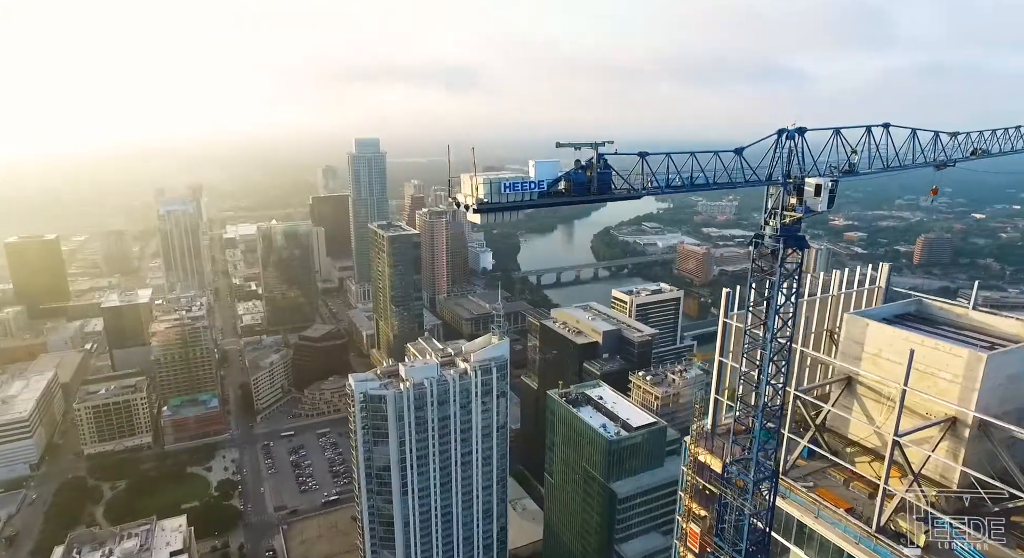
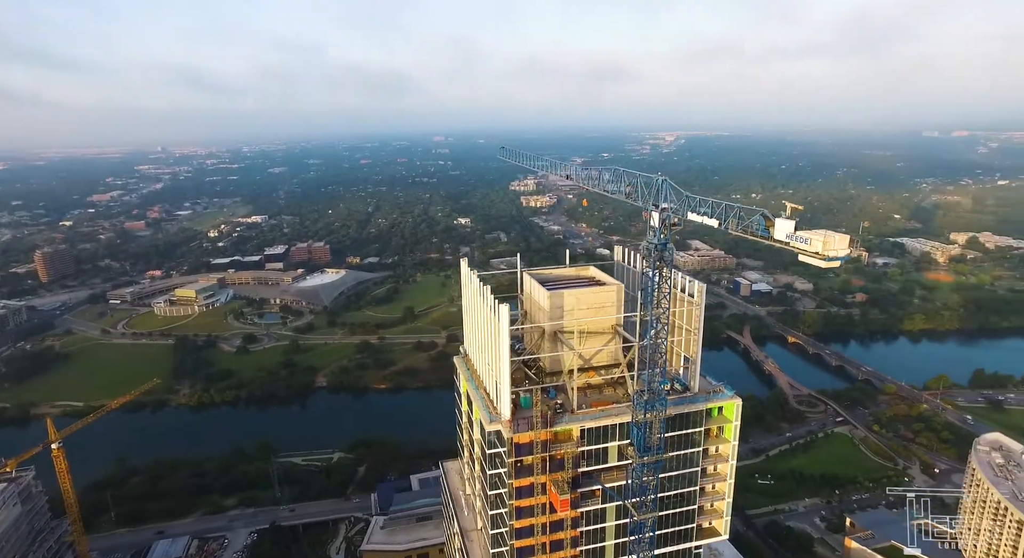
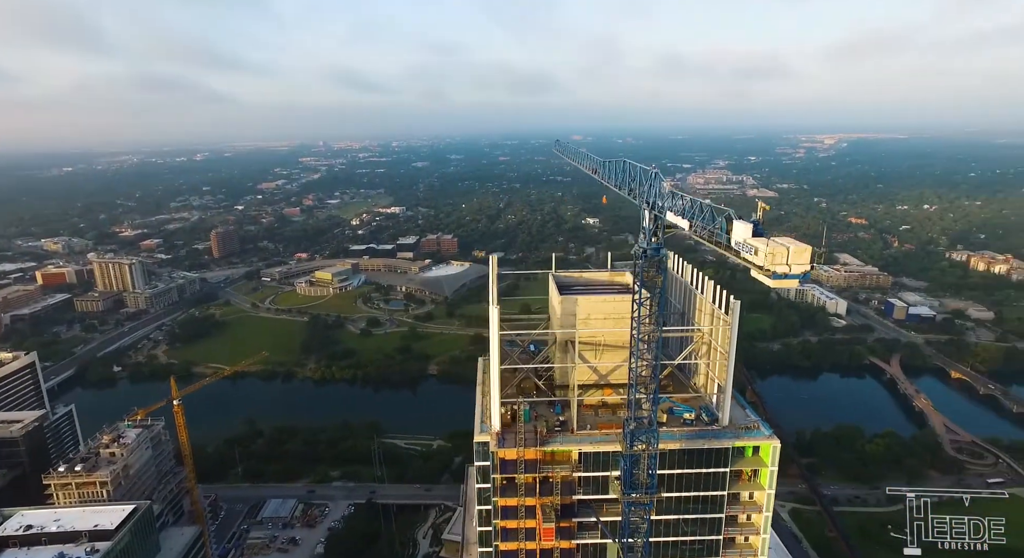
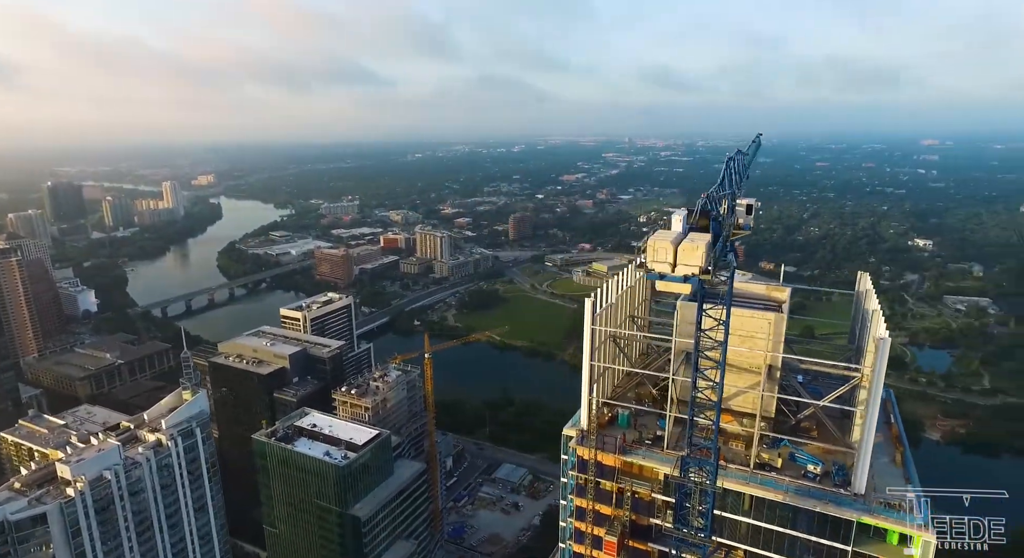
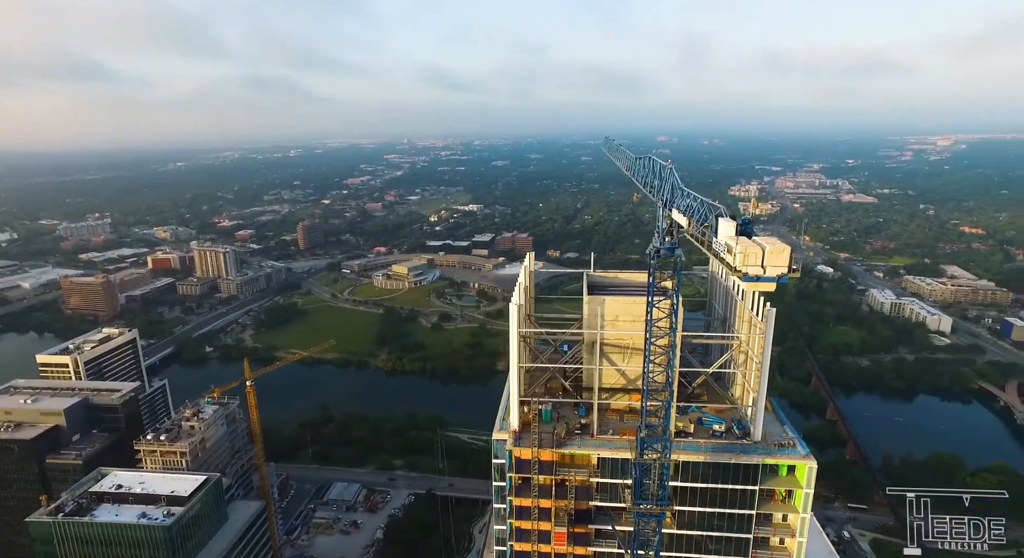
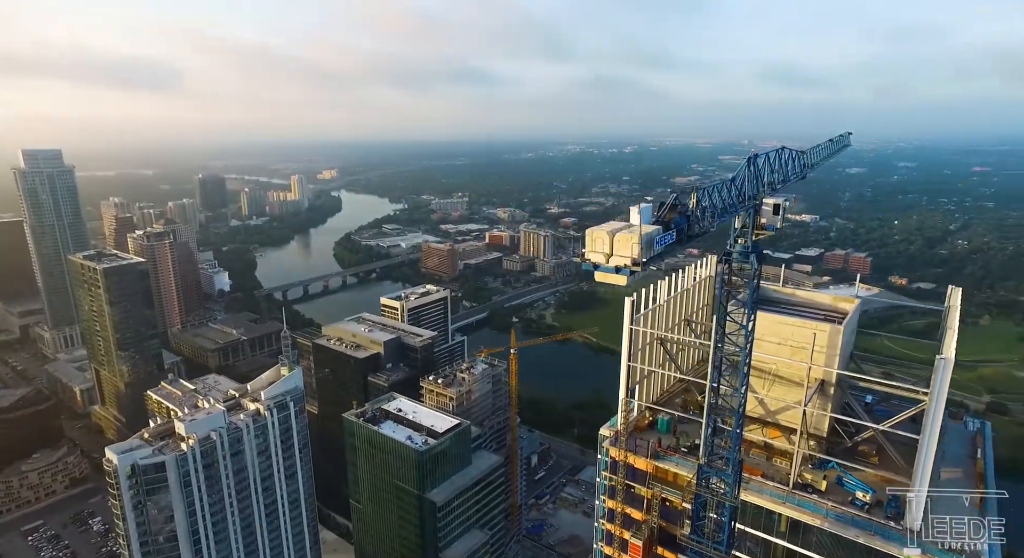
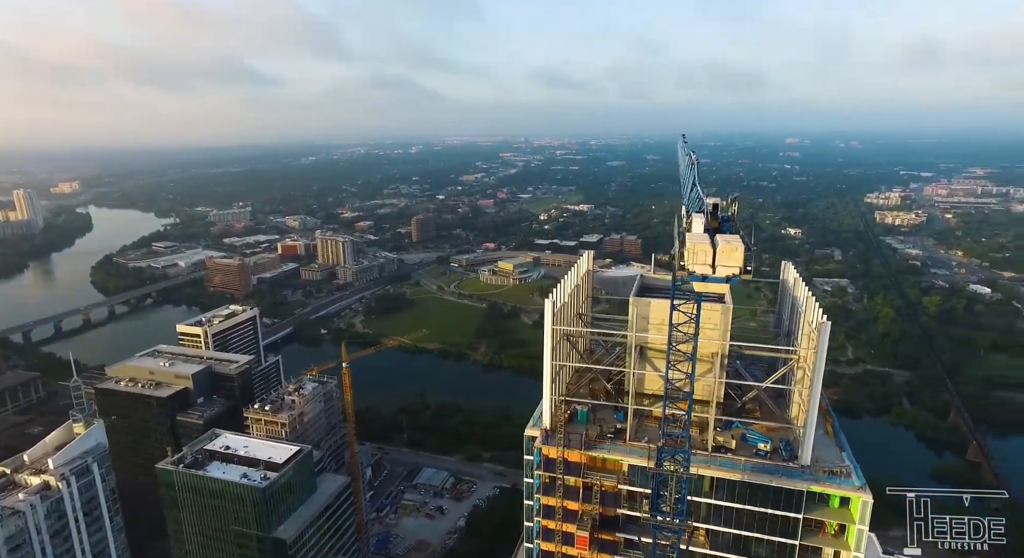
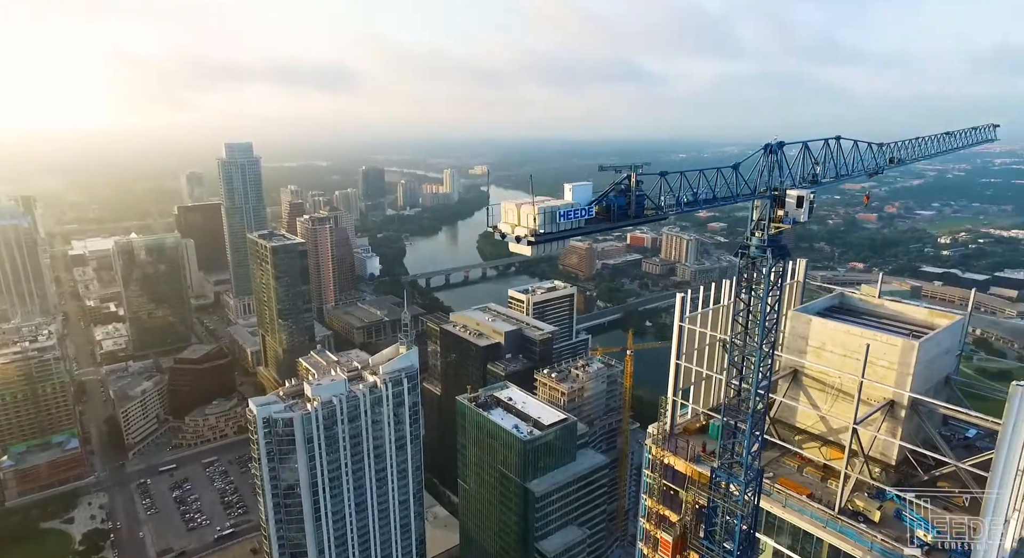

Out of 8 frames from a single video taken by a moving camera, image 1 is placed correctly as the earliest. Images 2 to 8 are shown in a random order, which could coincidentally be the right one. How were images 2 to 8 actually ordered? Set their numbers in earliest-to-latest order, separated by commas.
8, 6, 4, 7, 5, 3, 2
